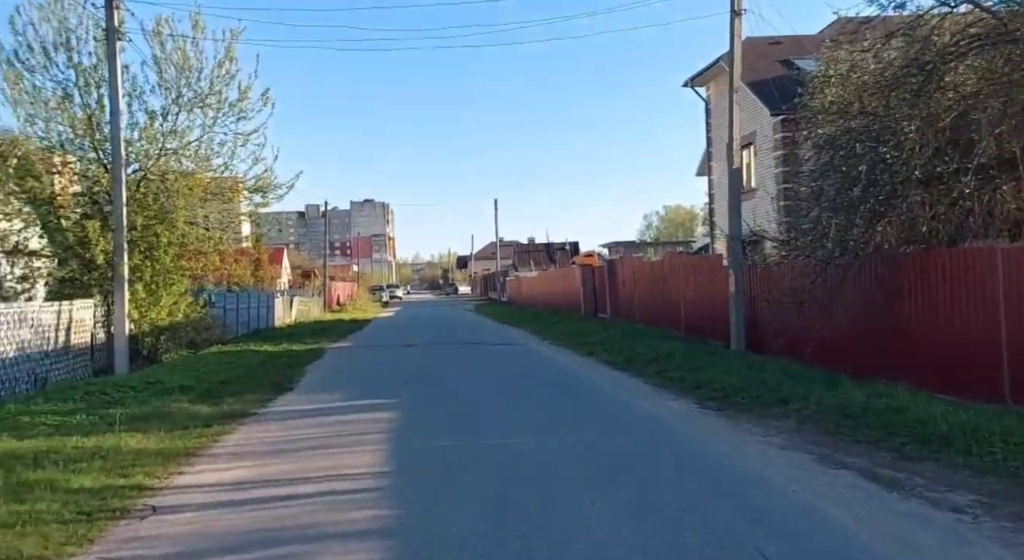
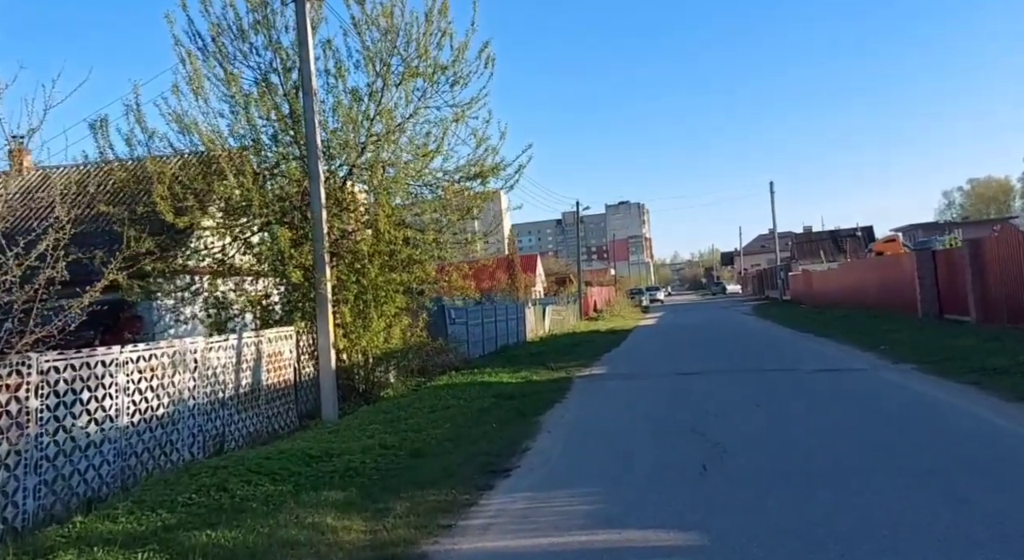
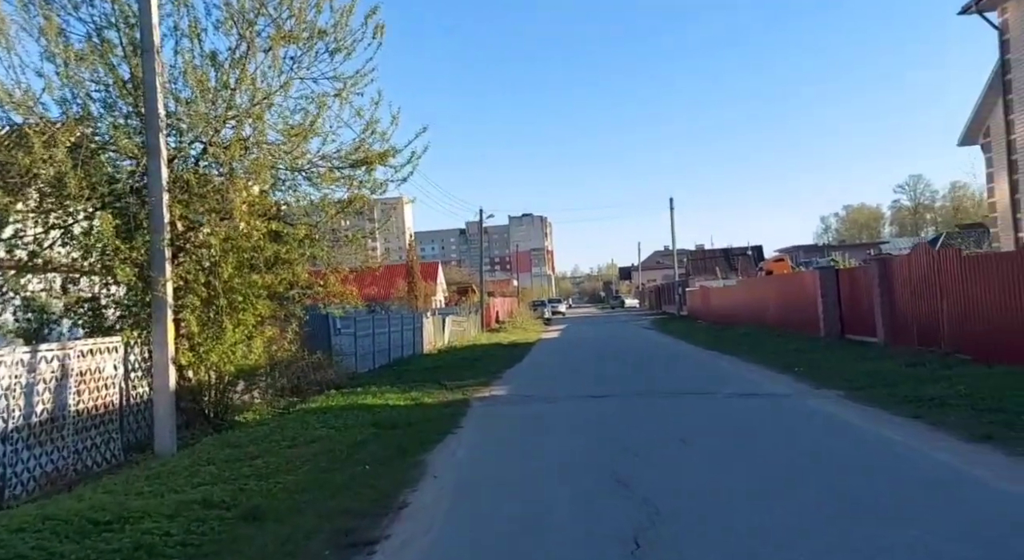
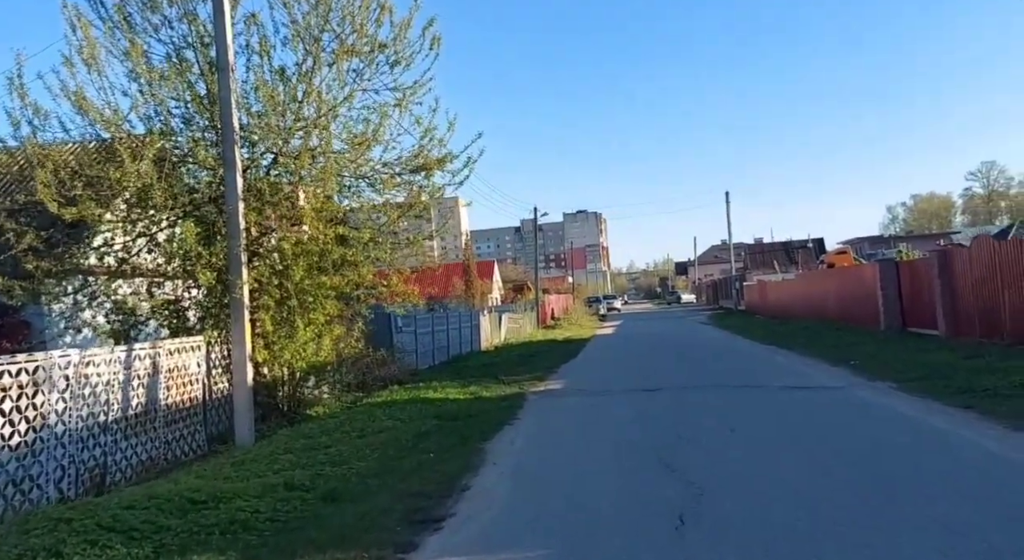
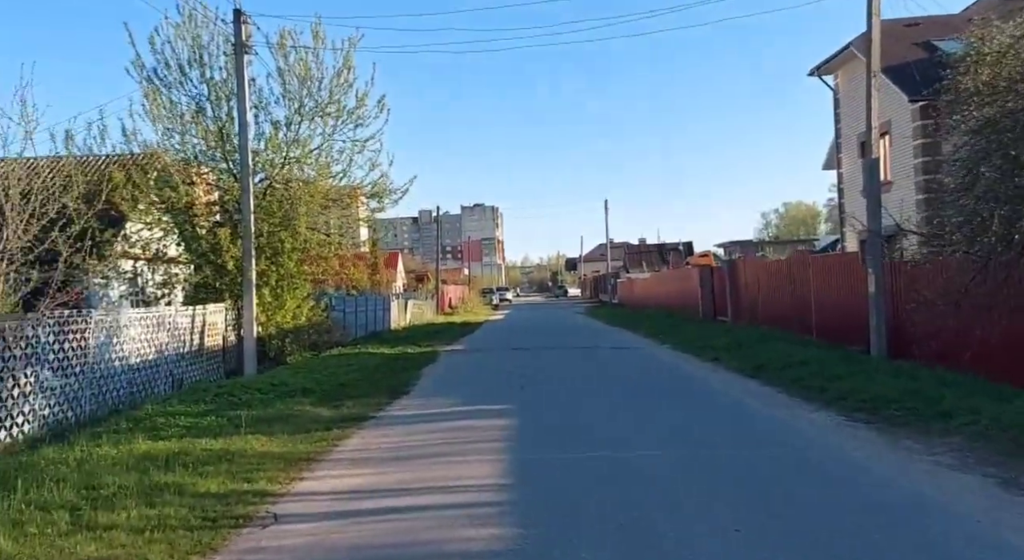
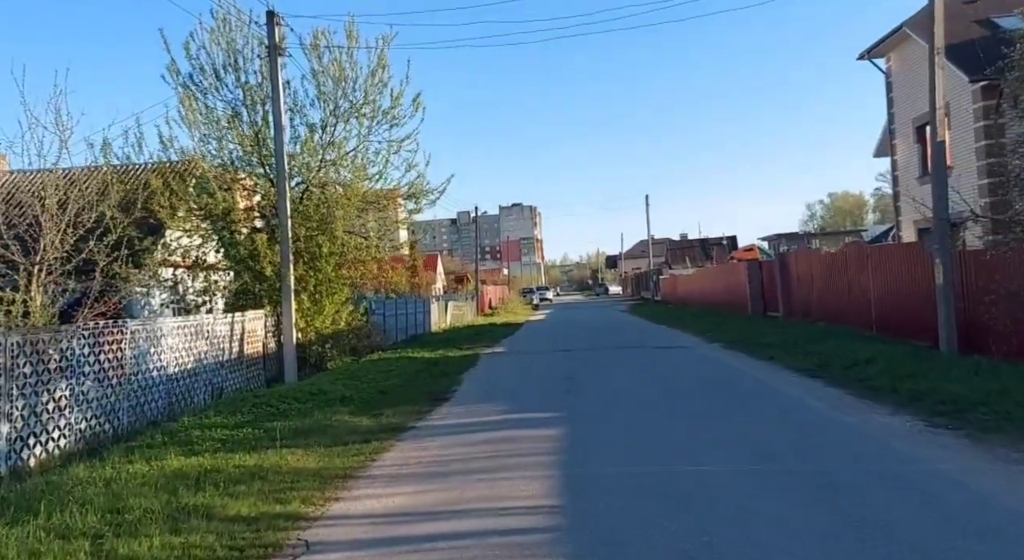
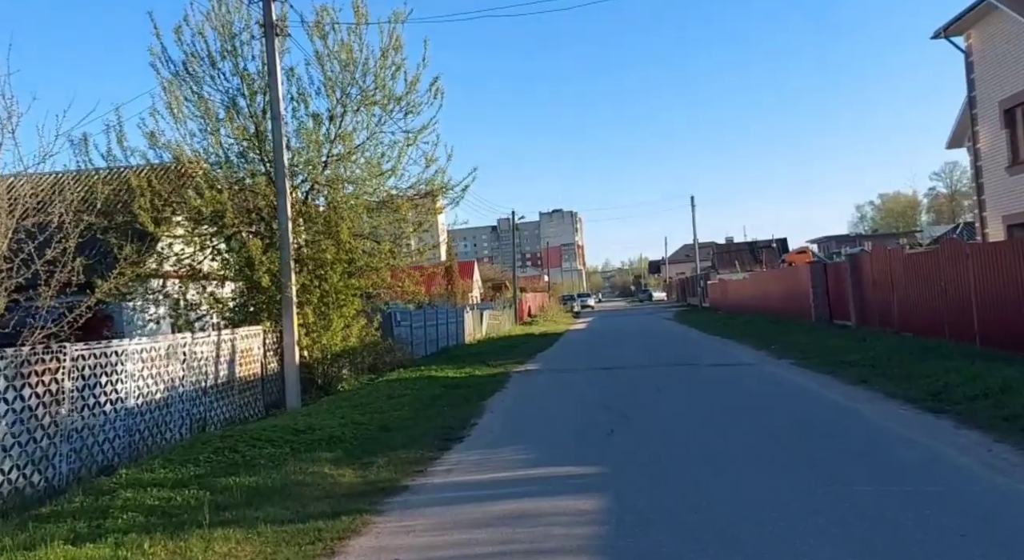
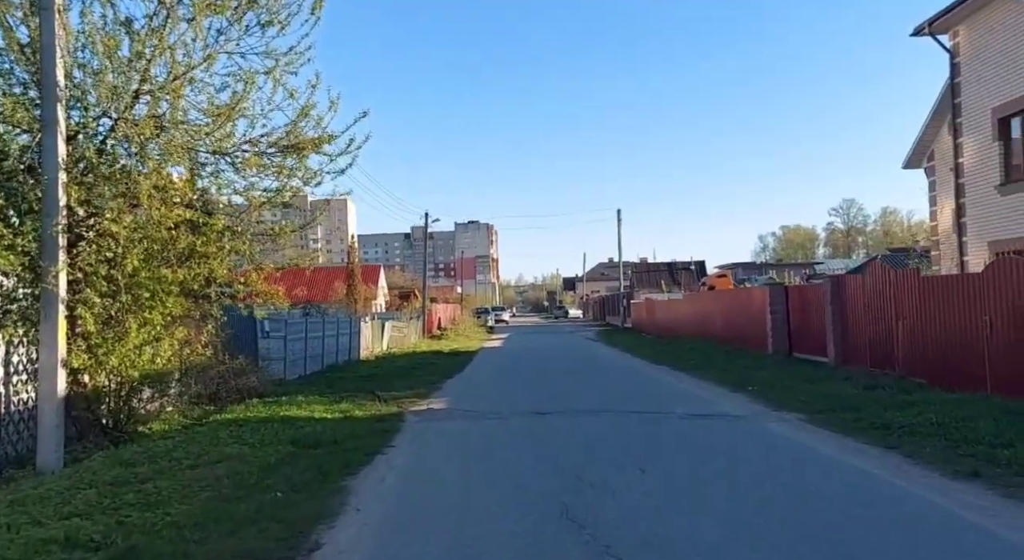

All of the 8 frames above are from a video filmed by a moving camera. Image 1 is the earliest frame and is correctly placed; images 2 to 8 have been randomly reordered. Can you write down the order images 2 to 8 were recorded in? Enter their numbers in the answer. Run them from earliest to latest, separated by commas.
5, 6, 7, 2, 4, 3, 8
